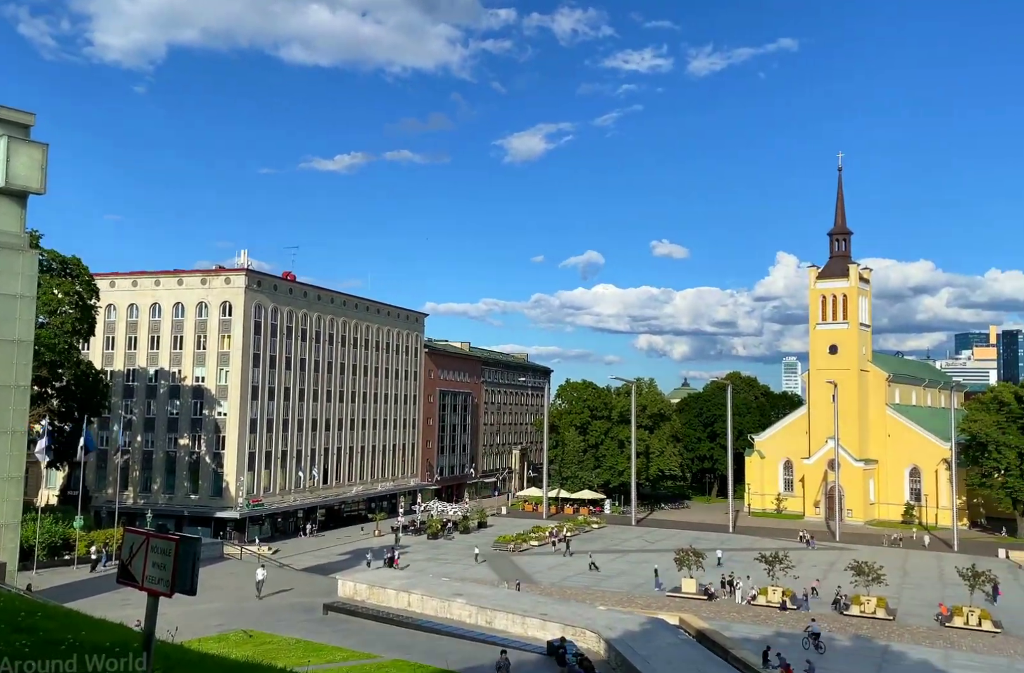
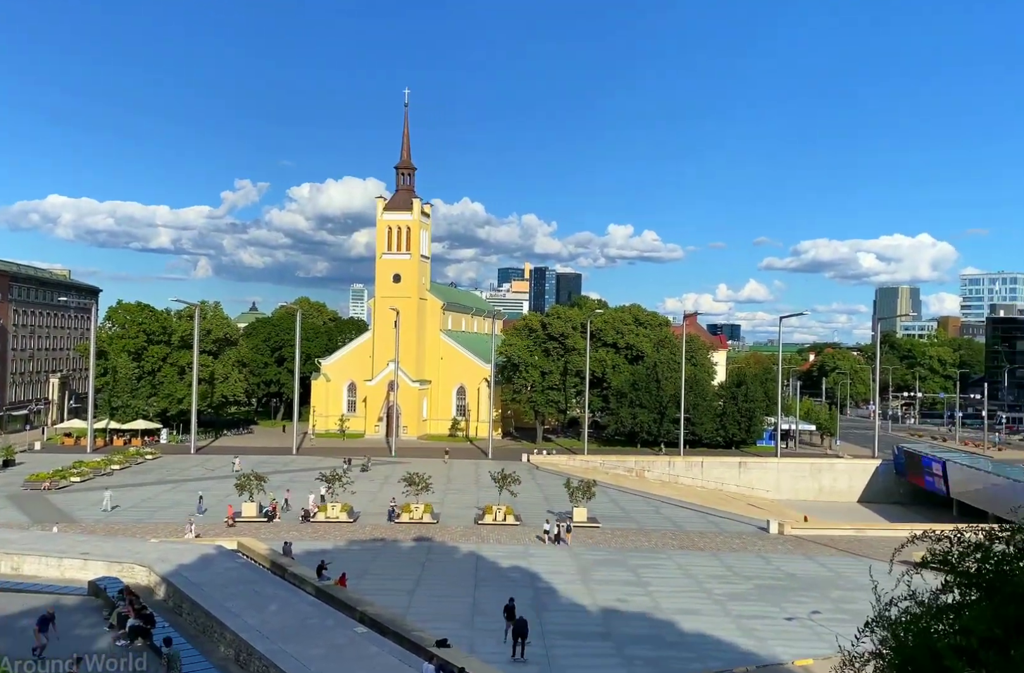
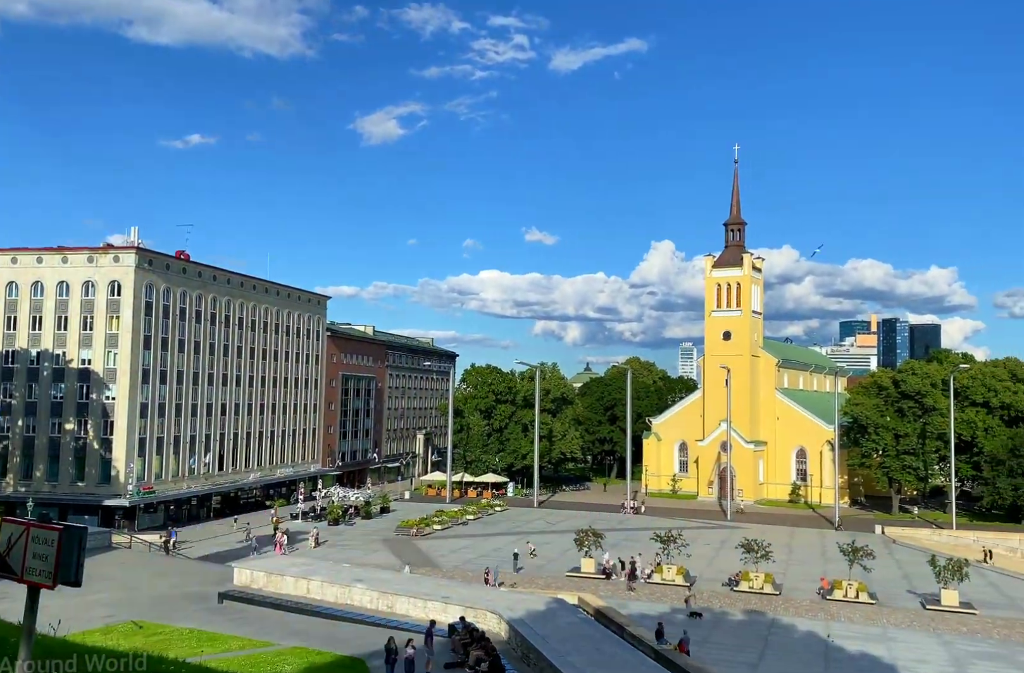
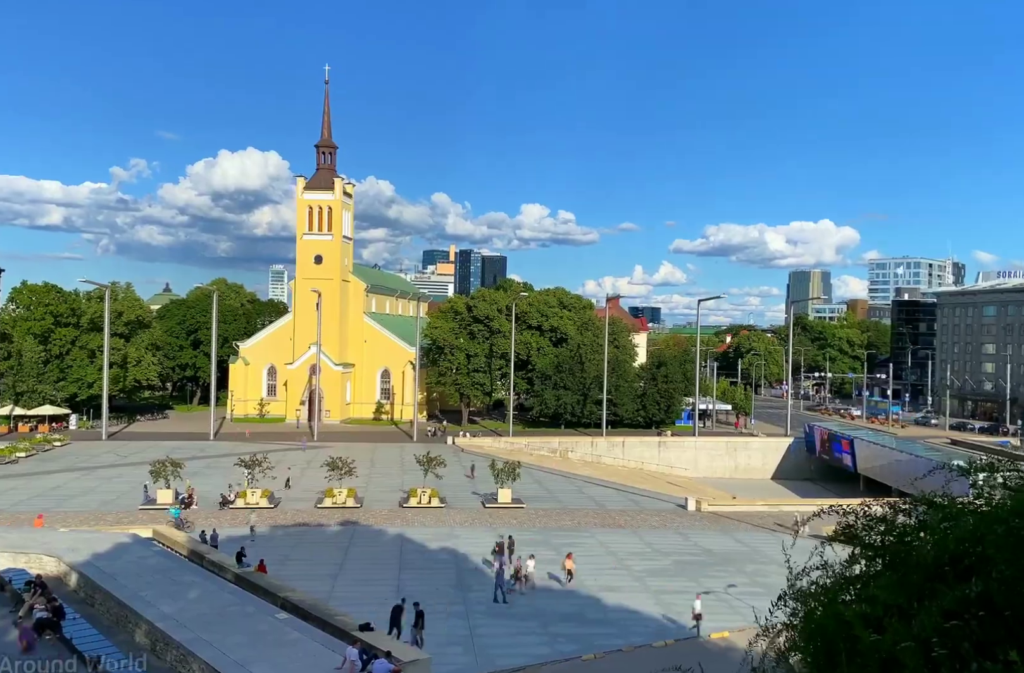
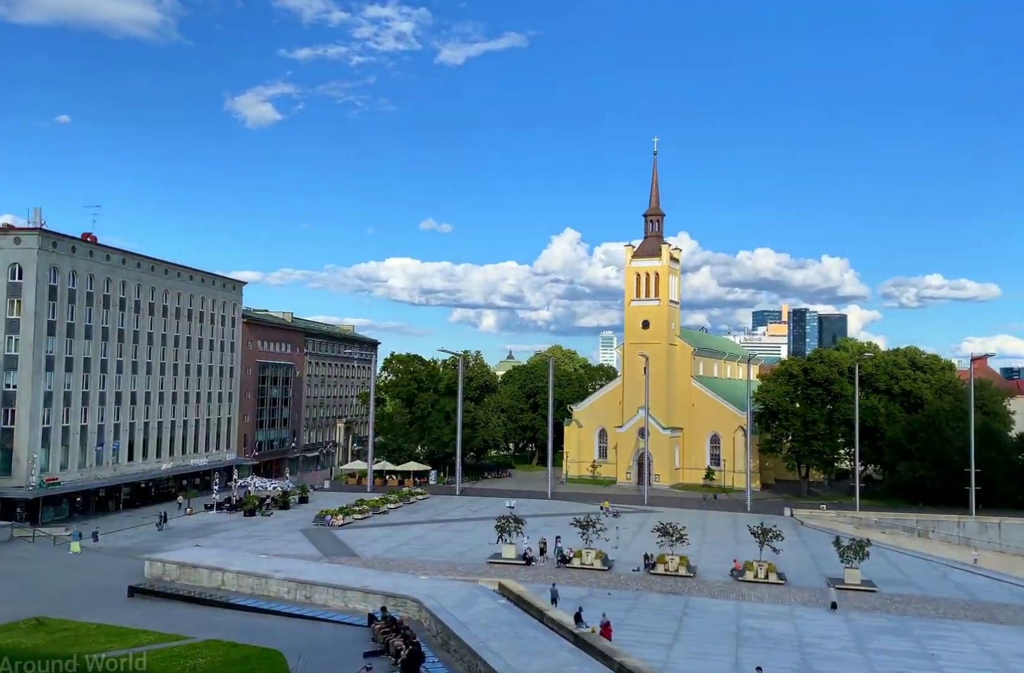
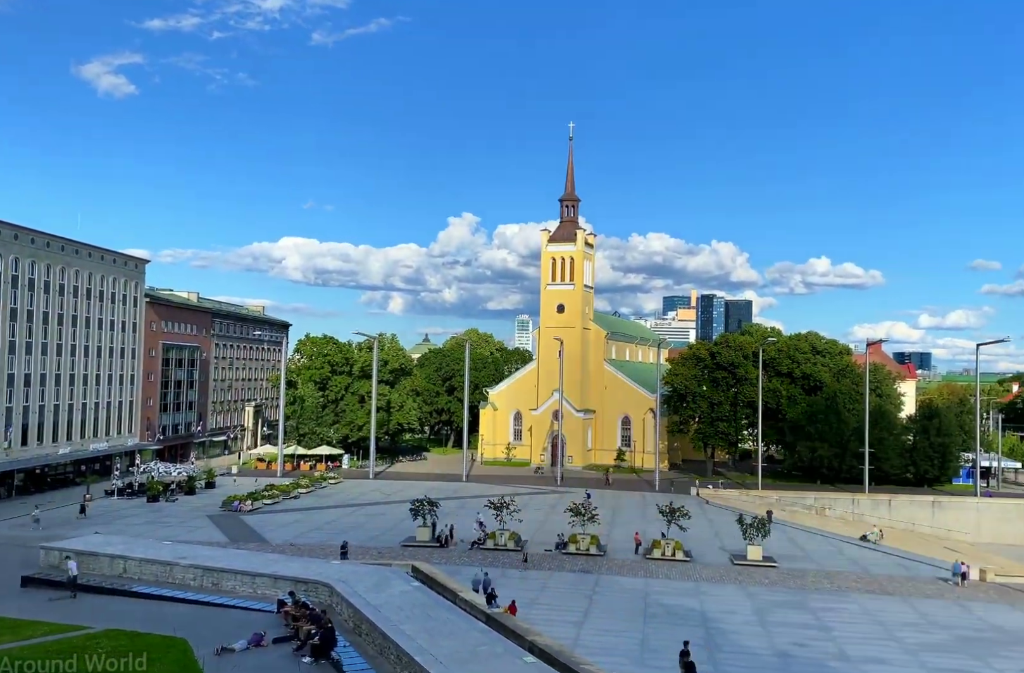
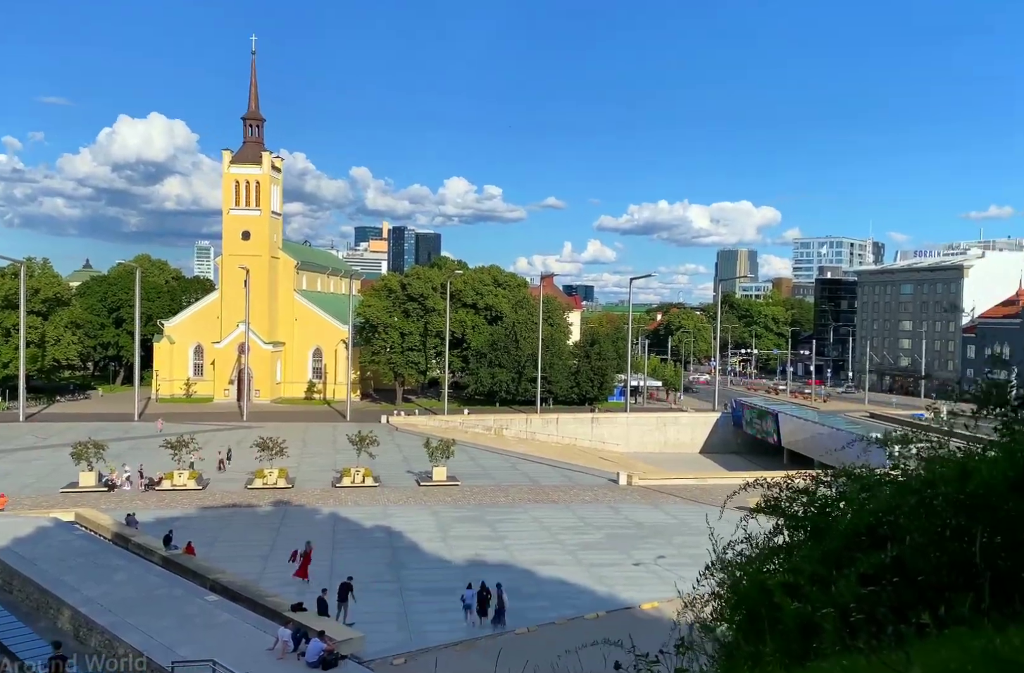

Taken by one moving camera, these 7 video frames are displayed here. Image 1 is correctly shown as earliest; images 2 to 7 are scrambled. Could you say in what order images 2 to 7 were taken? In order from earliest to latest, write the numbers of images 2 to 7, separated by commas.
3, 5, 6, 2, 4, 7
